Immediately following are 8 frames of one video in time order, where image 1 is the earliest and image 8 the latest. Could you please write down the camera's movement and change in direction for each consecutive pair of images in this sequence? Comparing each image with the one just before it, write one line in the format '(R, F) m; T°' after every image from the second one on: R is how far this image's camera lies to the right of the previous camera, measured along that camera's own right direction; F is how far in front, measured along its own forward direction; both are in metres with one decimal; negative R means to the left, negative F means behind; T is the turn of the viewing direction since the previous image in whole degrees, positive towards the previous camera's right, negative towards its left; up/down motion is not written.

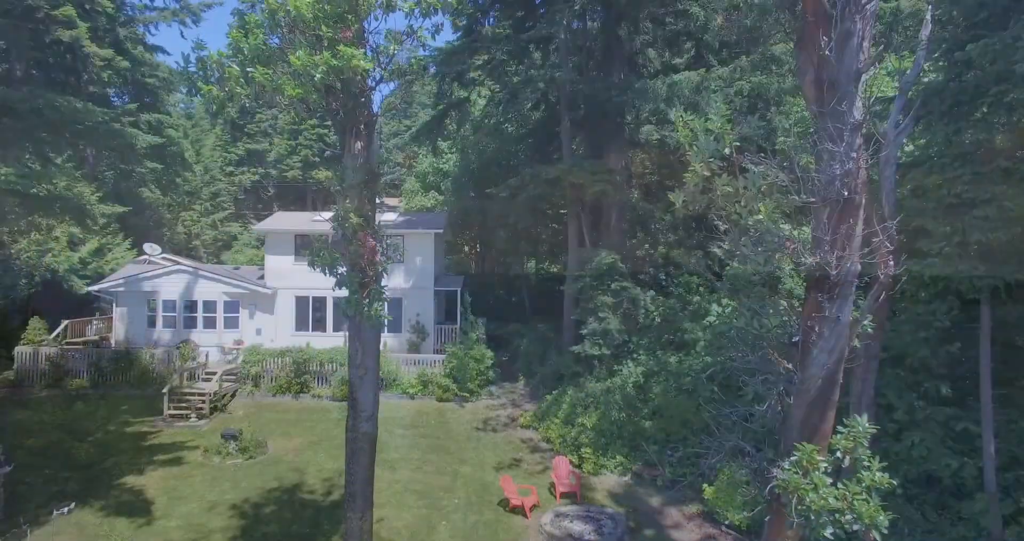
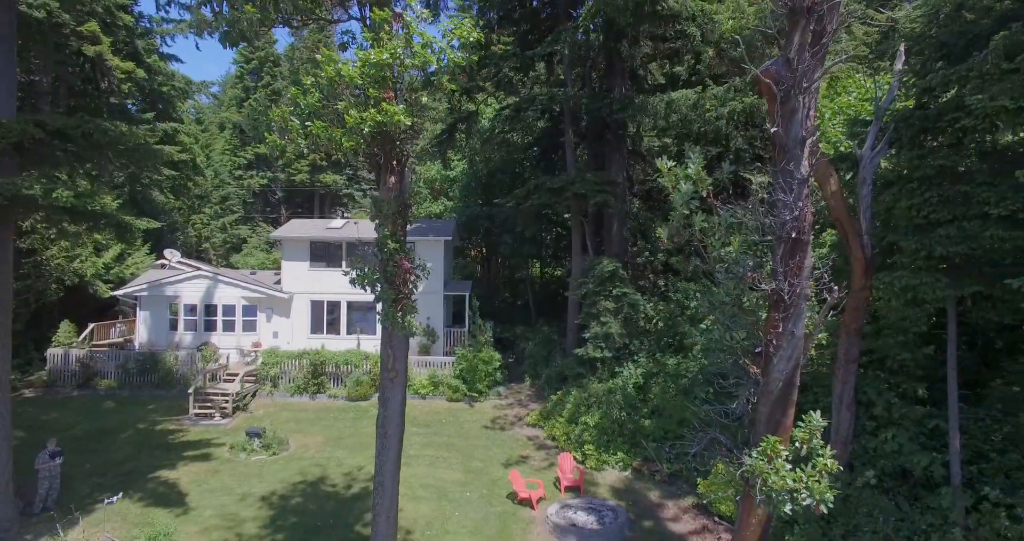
(-0.1, -0.8) m; 0°
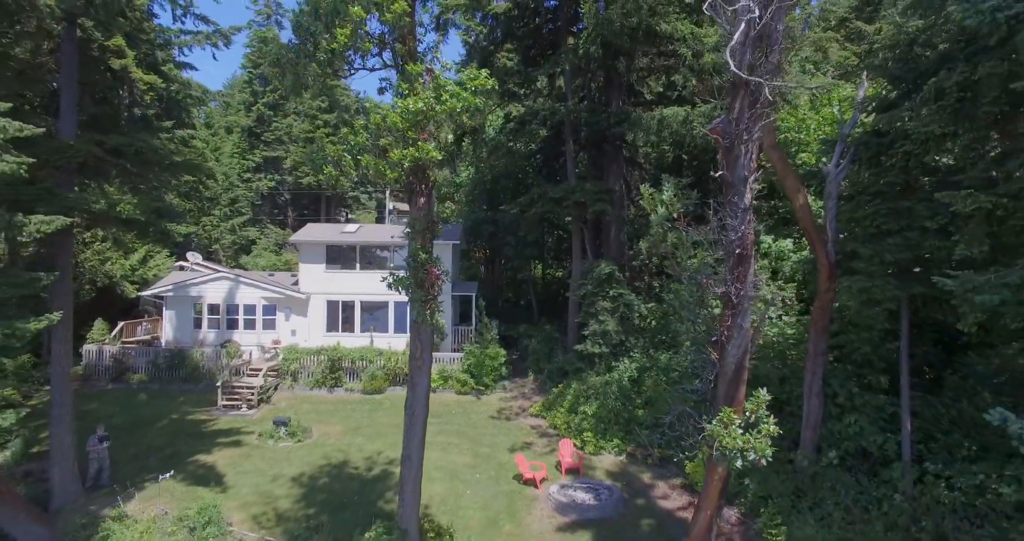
(-0.1, -1.3) m; 0°
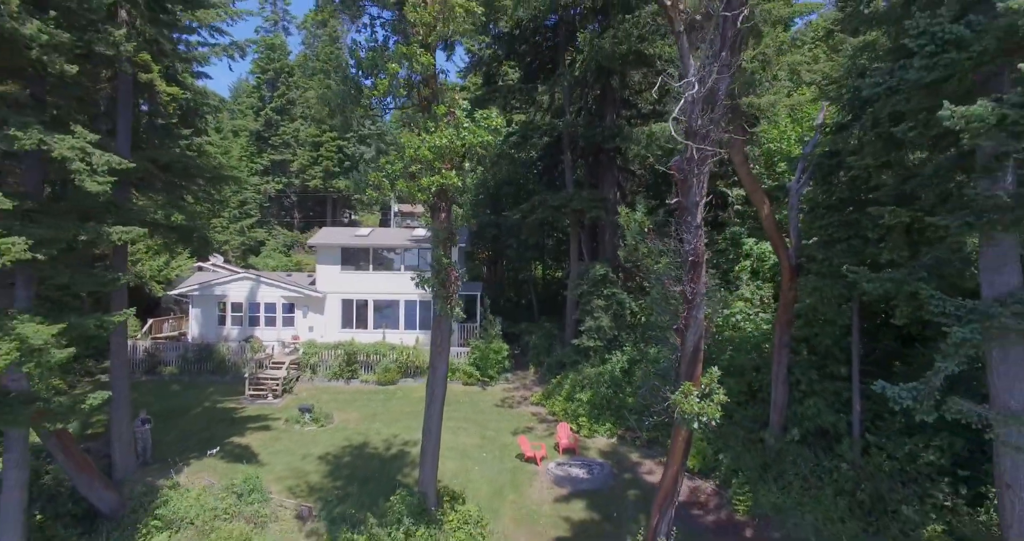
(-0.1, -1.6) m; 0°
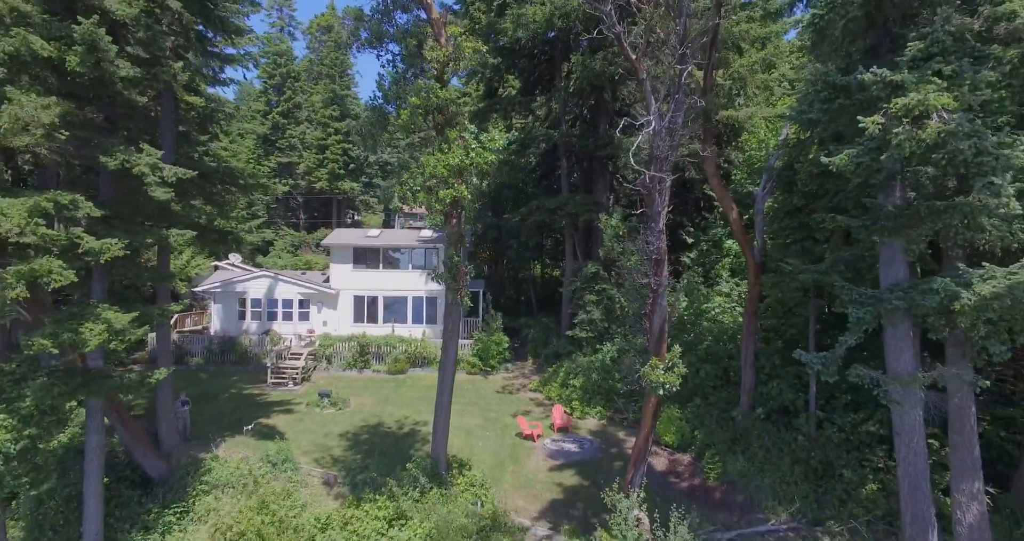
(0.0, -1.7) m; 0°
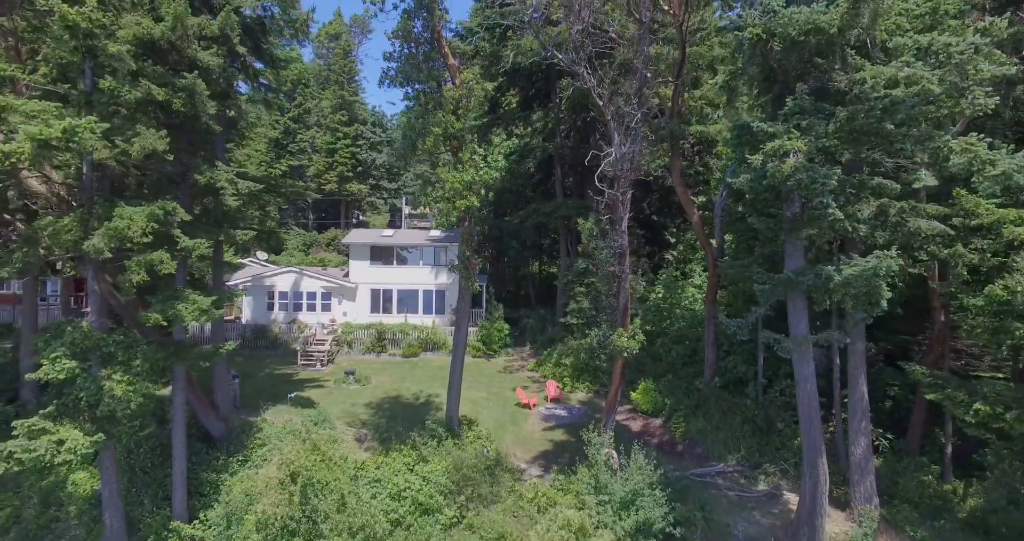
(0.0, -2.8) m; 0°
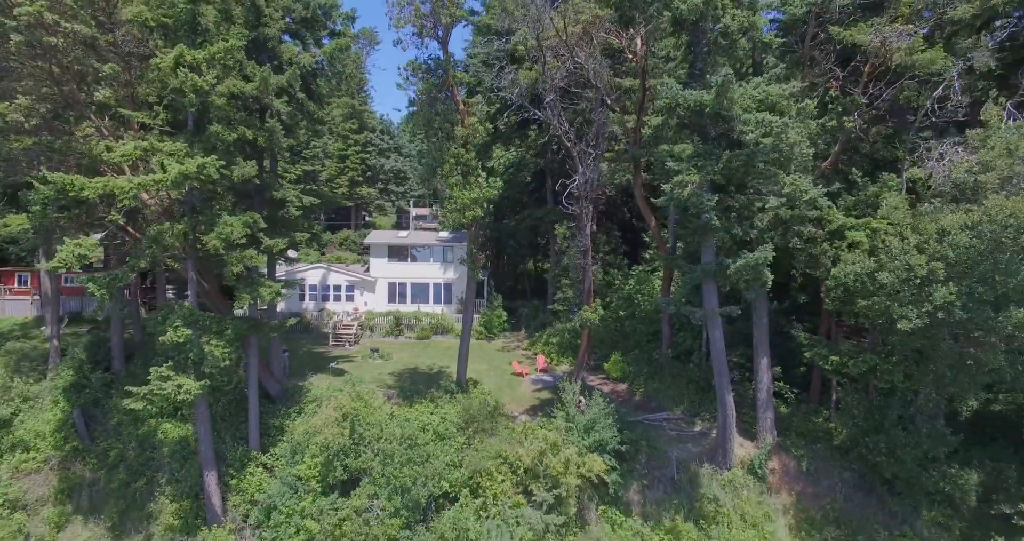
(+0.2, -4.4) m; 0°
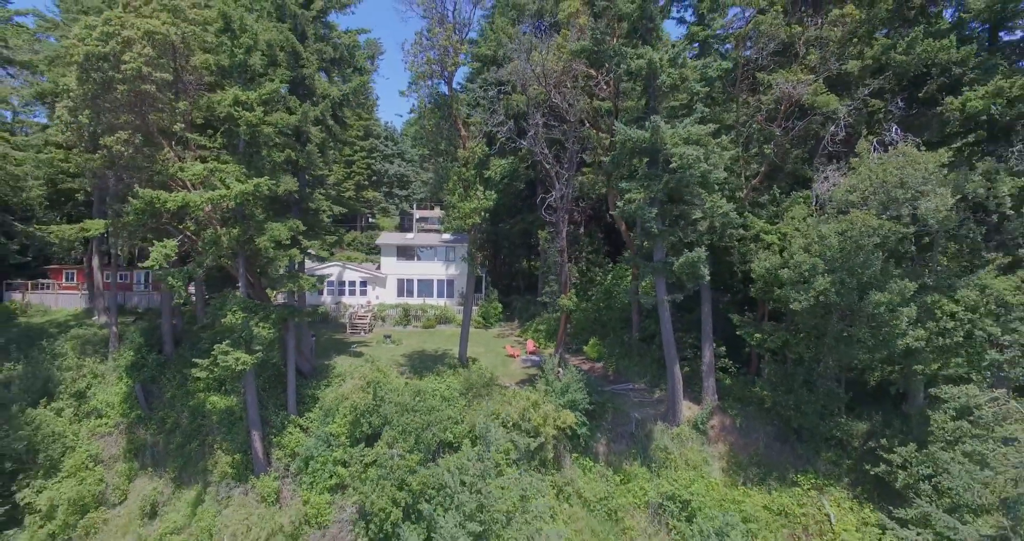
(+0.3, -3.9) m; 0°
